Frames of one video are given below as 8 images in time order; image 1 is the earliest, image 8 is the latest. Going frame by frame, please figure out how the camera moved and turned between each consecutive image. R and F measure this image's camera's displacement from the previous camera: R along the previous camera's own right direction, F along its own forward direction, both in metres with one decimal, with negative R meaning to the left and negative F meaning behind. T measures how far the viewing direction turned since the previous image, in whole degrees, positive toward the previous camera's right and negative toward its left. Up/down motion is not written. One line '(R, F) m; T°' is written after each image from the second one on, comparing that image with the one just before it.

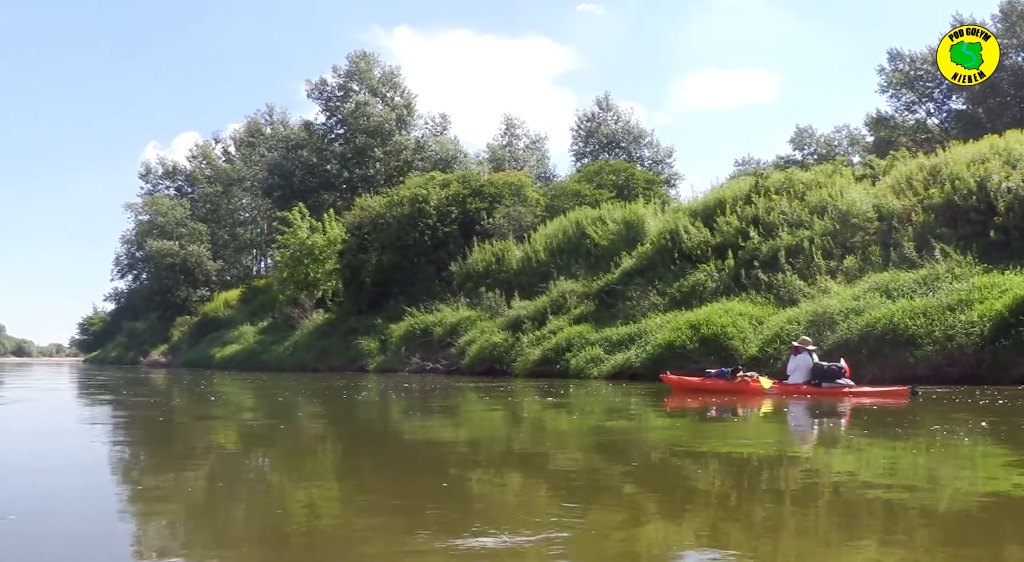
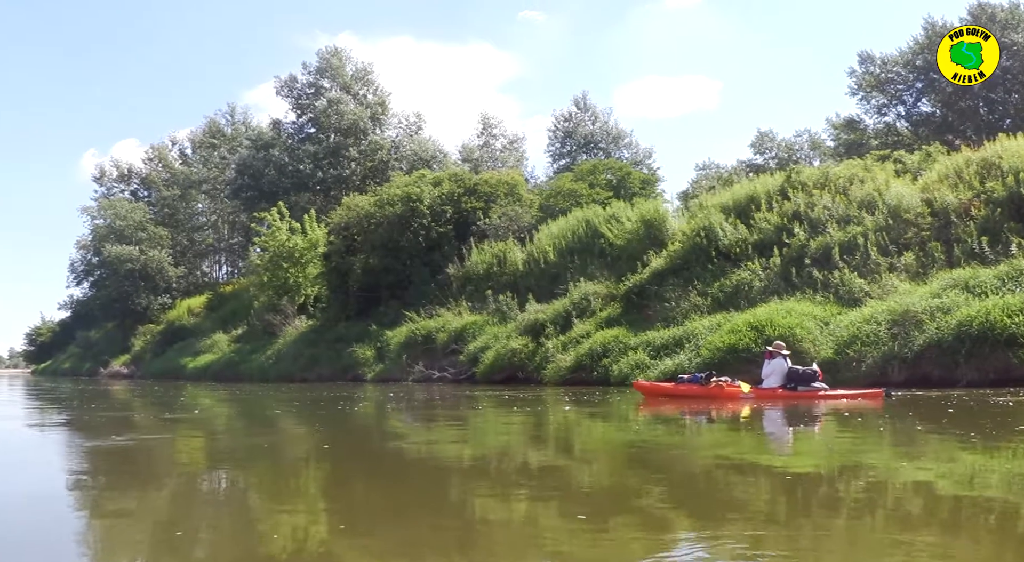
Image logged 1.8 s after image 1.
(-1.1, +0.8) m; +5°
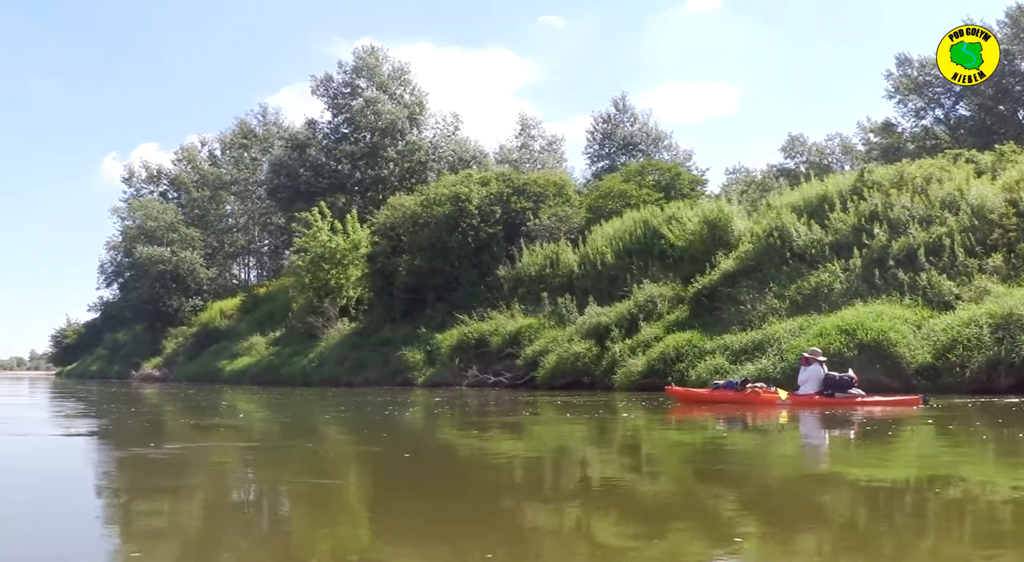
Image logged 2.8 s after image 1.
(-0.6, +0.3) m; 0°
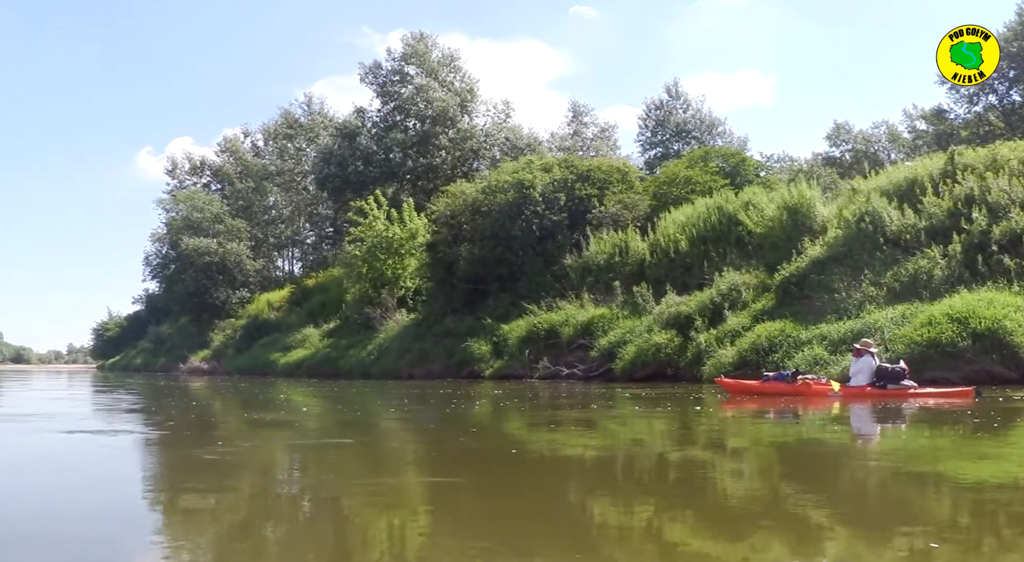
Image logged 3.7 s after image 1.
(-0.6, +0.3) m; -1°
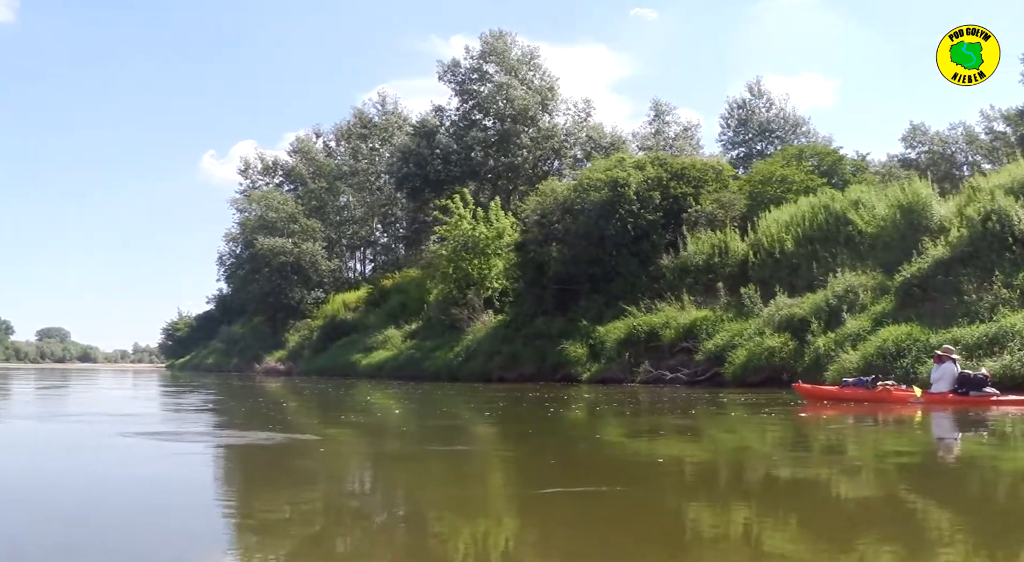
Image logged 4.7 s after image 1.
(-0.7, +0.3) m; -3°
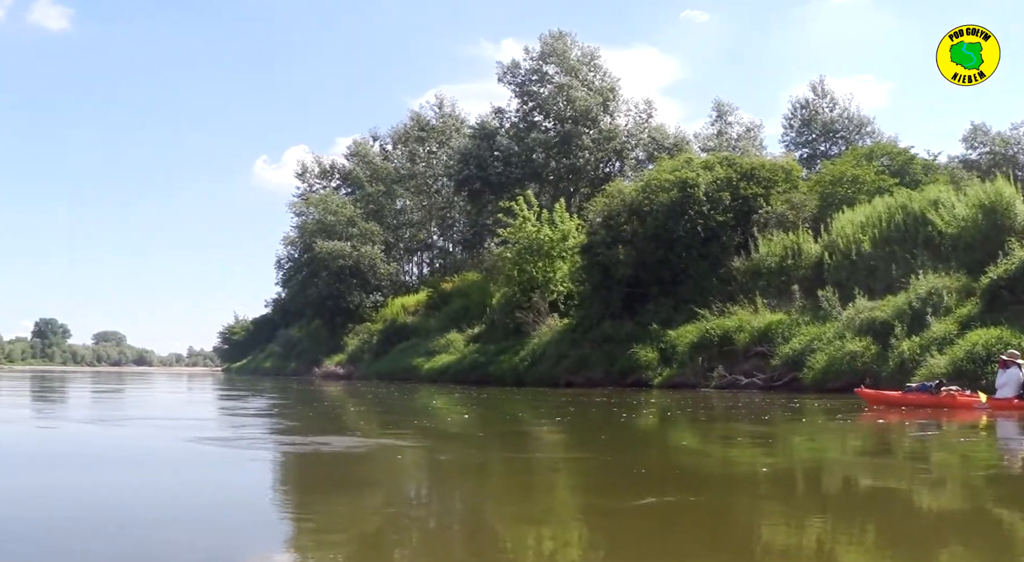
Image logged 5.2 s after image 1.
(-0.4, +0.1) m; -2°
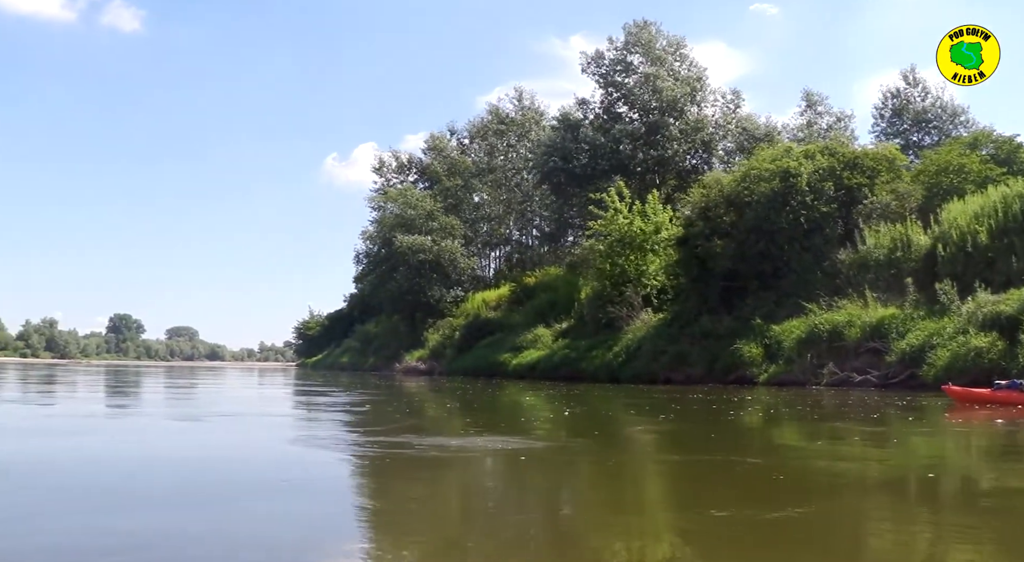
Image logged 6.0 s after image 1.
(-0.5, +0.2) m; -3°
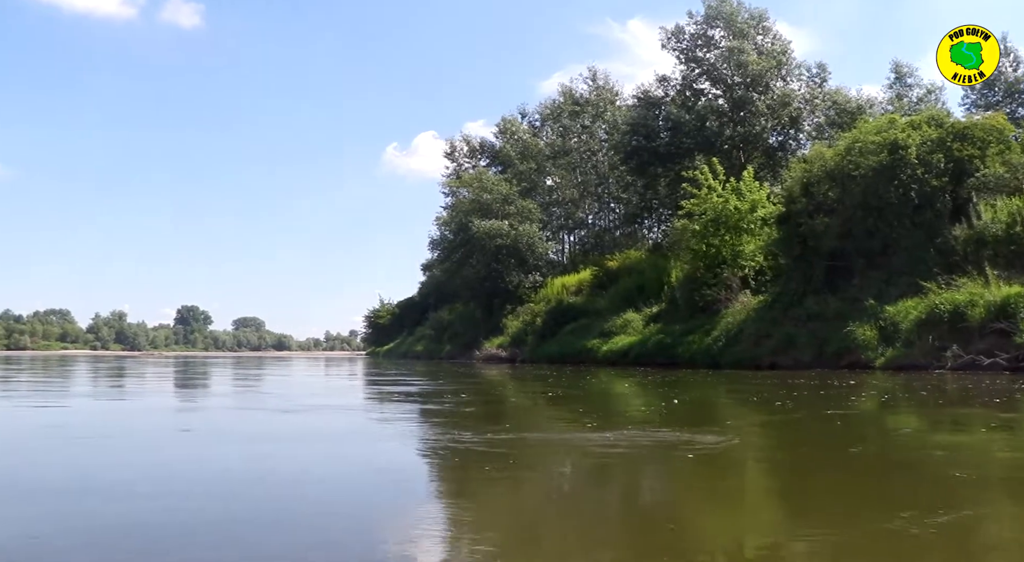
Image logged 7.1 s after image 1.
(-0.6, +0.3) m; -3°
